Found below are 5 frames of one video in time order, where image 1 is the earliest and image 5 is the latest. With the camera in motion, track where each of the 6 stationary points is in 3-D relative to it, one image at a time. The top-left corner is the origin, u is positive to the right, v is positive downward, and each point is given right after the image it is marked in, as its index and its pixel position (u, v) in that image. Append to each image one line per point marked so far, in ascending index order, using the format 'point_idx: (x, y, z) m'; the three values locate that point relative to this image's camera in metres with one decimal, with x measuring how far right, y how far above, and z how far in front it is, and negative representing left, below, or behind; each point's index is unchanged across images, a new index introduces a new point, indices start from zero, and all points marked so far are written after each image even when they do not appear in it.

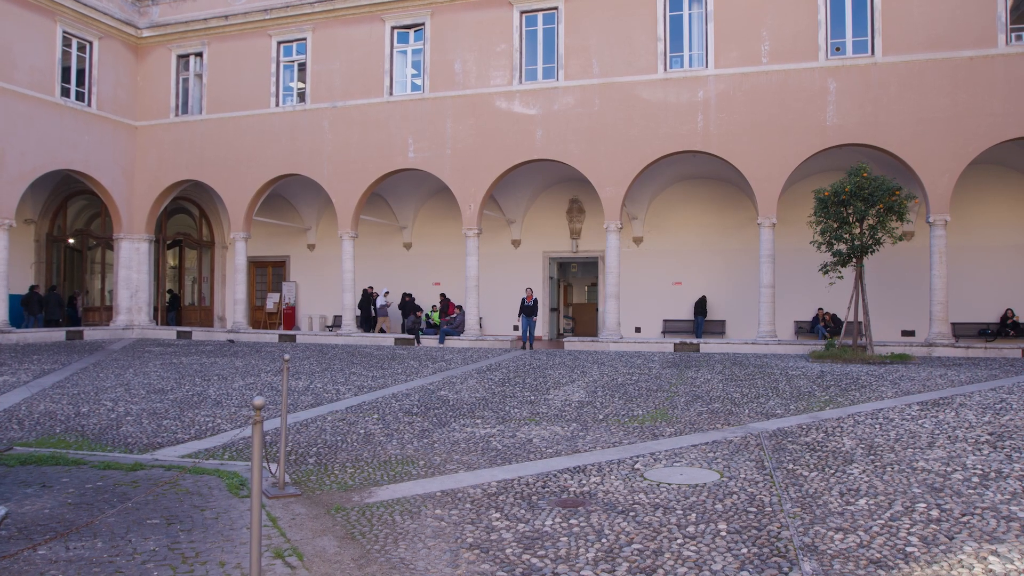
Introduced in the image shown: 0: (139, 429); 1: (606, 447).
0: (-3.5, -1.4, +7.2) m
1: (+0.8, -1.3, +6.1) m
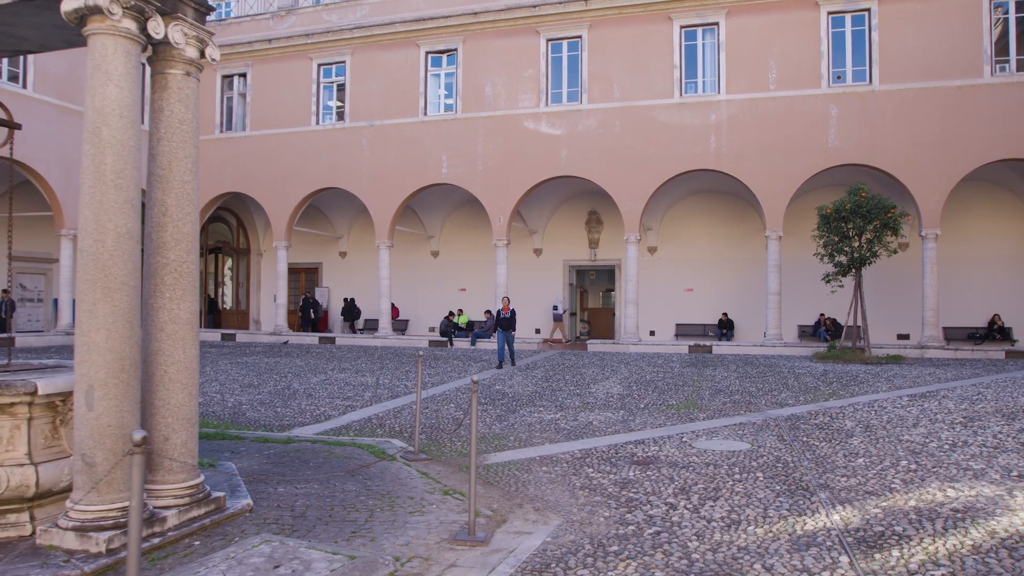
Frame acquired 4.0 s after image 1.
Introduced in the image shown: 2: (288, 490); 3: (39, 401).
0: (-2.9, -1.5, +8.7) m
1: (+1.4, -1.4, +7.6) m
2: (-1.5, -1.4, +5.1) m
3: (-2.5, -0.6, +4.0) m
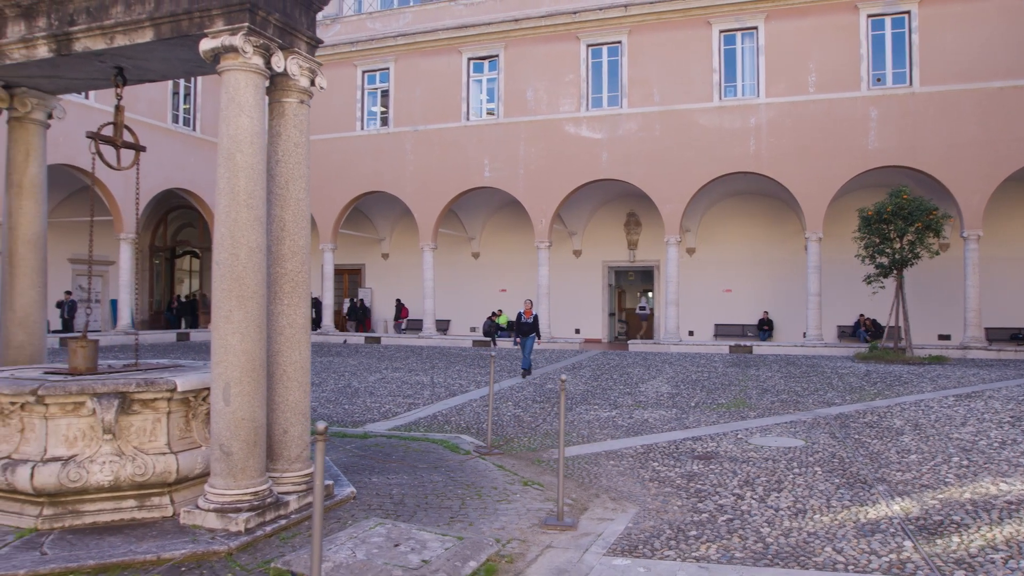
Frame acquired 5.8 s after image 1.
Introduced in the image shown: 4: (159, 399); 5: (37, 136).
0: (-2.2, -1.5, +9.2) m
1: (+2.1, -1.4, +7.9) m
2: (-1.0, -1.4, +5.5) m
3: (-2.0, -0.6, +4.5) m
4: (-2.1, -0.7, +4.4) m
5: (-3.7, +1.2, +5.8) m
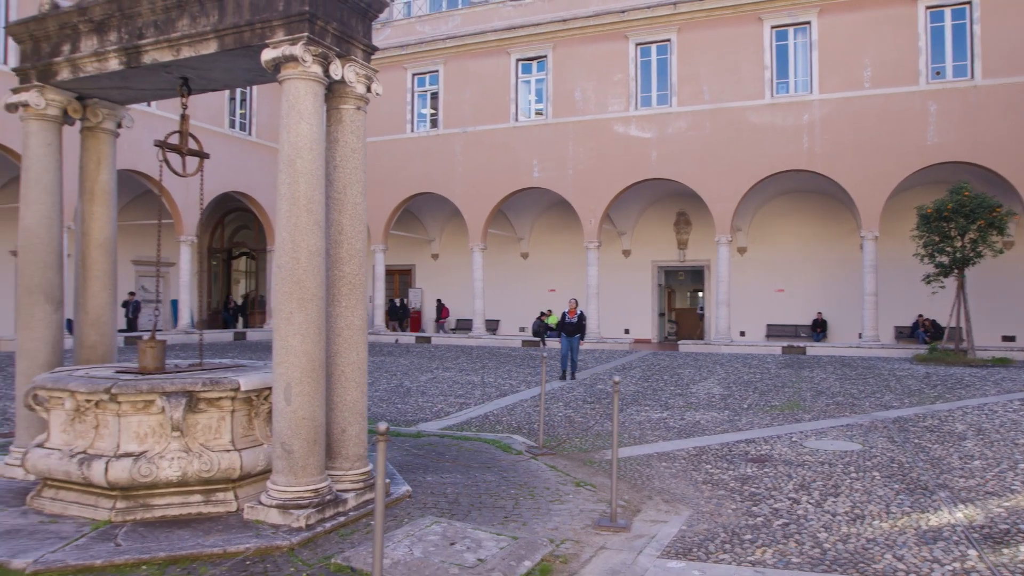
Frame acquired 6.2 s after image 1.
0: (-1.6, -1.5, +9.4) m
1: (+2.6, -1.5, +7.8) m
2: (-0.6, -1.4, +5.6) m
3: (-1.7, -0.7, +4.6) m
4: (-1.8, -0.7, +4.6) m
5: (-3.3, +1.2, +6.0) m
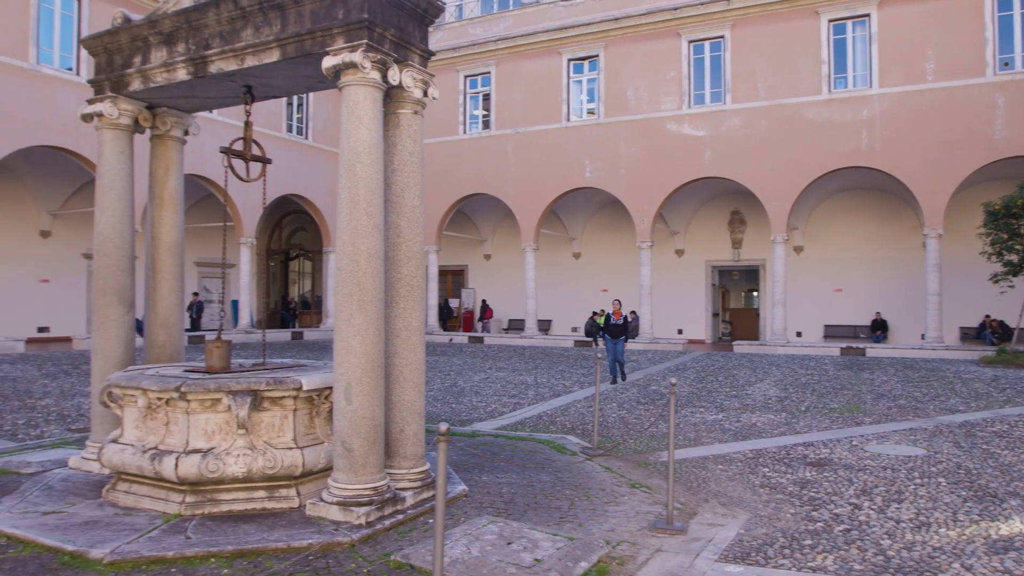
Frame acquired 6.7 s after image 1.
0: (-0.9, -1.5, +9.5) m
1: (+3.2, -1.5, +7.7) m
2: (-0.2, -1.4, +5.7) m
3: (-1.3, -0.7, +4.8) m
4: (-1.4, -0.7, +4.7) m
5: (-2.8, +1.1, +6.3) m
